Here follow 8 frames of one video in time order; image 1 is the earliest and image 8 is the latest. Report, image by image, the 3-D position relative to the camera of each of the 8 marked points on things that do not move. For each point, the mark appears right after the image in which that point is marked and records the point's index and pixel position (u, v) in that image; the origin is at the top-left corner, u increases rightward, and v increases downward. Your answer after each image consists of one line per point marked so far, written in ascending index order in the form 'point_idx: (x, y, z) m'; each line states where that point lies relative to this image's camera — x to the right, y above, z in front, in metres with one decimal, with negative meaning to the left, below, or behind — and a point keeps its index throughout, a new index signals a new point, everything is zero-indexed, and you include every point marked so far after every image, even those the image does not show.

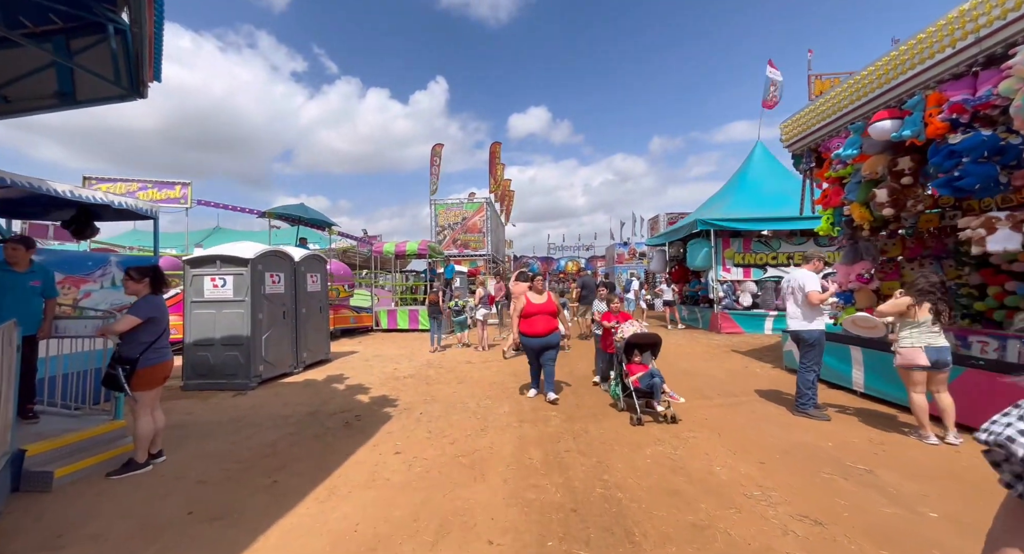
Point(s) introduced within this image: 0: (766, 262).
0: (+7.9, +0.5, +13.4) m
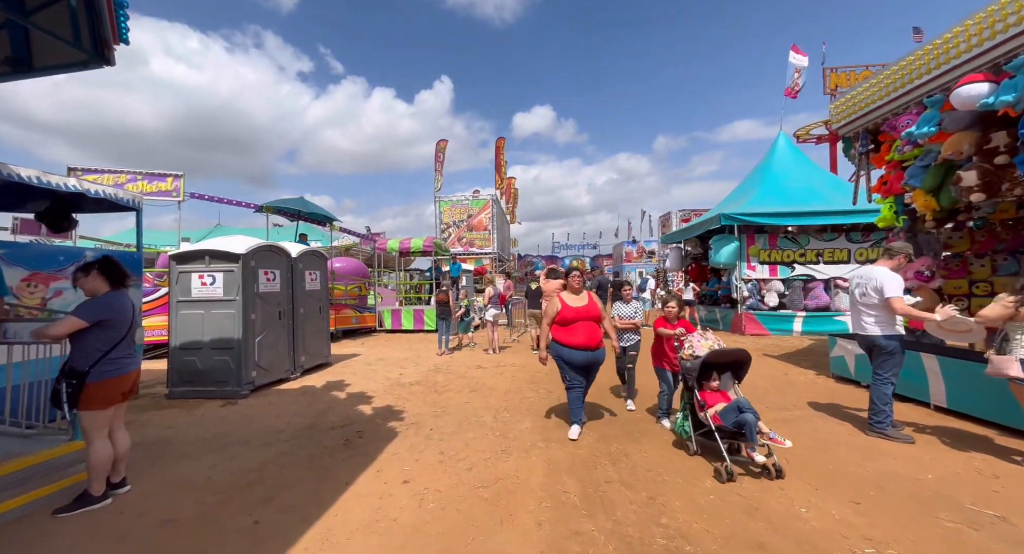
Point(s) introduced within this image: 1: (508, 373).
0: (+8.2, +0.5, +12.6) m
1: (-0.1, -1.7, +7.6) m
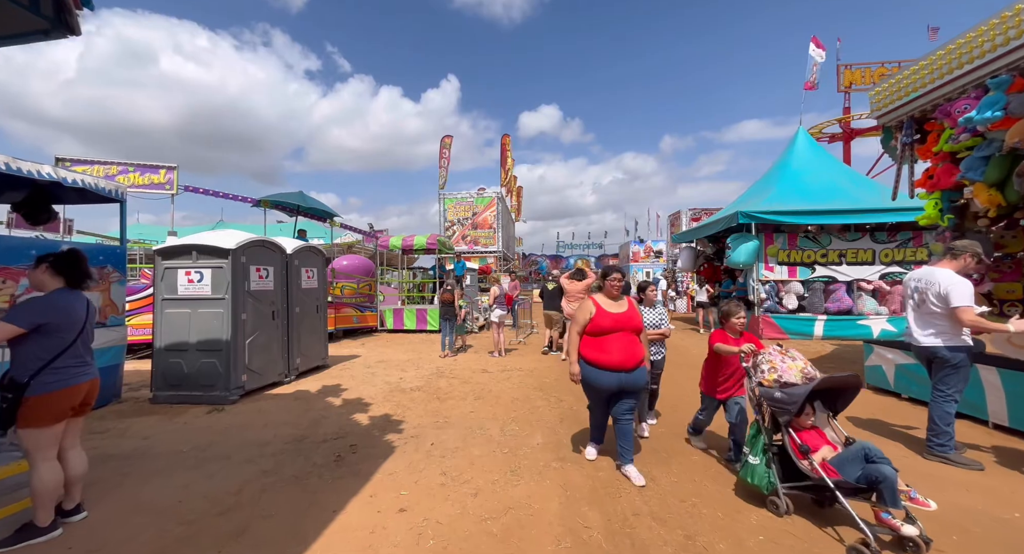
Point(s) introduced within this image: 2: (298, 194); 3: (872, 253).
0: (+8.4, +0.5, +12.1) m
1: (0.0, -1.7, +7.2) m
2: (-5.0, +1.9, +10.1) m
3: (+9.7, +0.6, +11.9) m
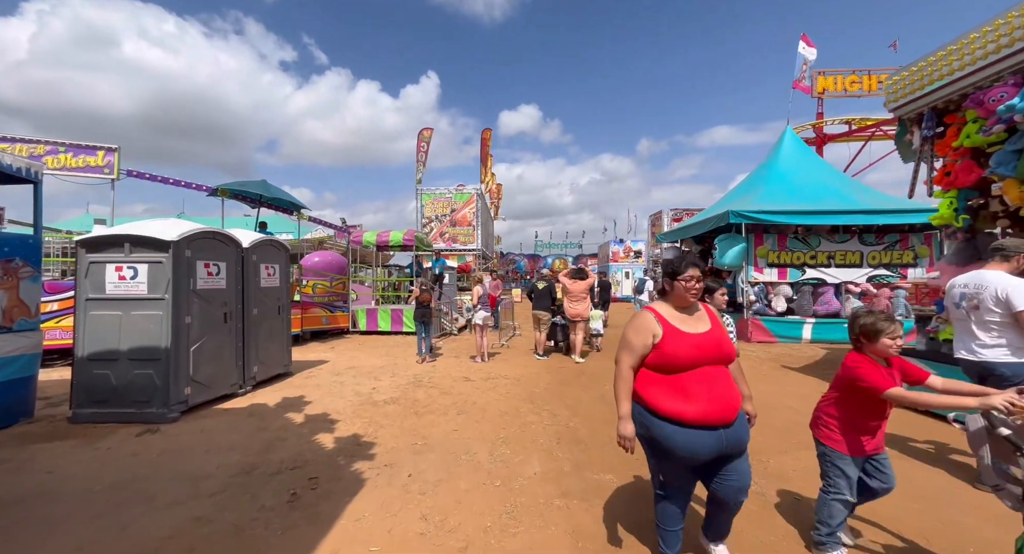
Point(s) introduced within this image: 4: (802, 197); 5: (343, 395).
0: (+7.9, +0.4, +11.9) m
1: (-0.2, -1.7, +6.6) m
2: (-5.3, +2.0, +9.2) m
3: (+9.3, +0.6, +11.7) m
4: (+8.0, +2.2, +12.1) m
5: (-2.4, -1.6, +6.1) m
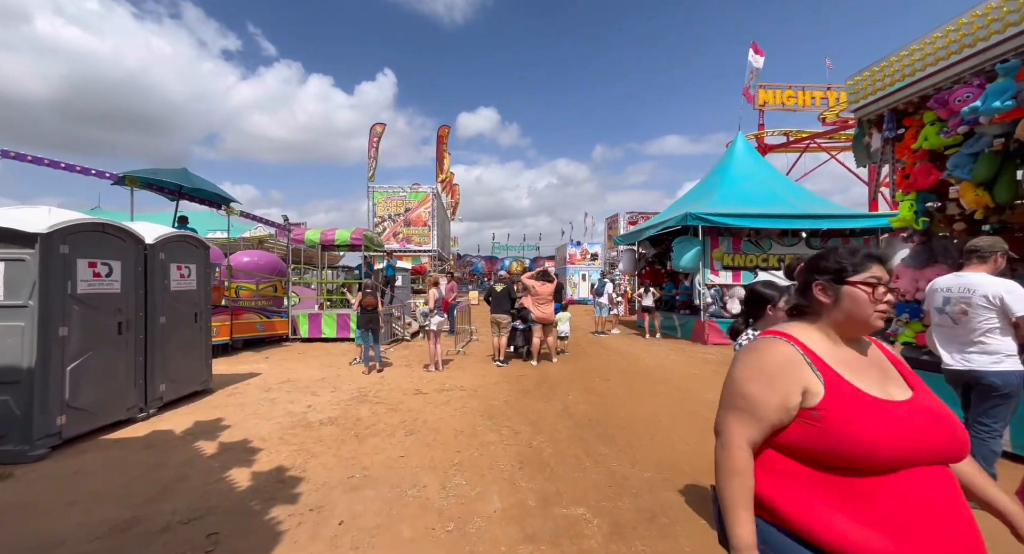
0: (+6.8, +0.3, +12.1) m
1: (-0.8, -1.7, +6.0) m
2: (-6.1, +2.0, +8.1) m
3: (+8.1, +0.5, +12.0) m
4: (+6.8, +2.1, +12.3) m
5: (-2.9, -1.7, +5.3) m
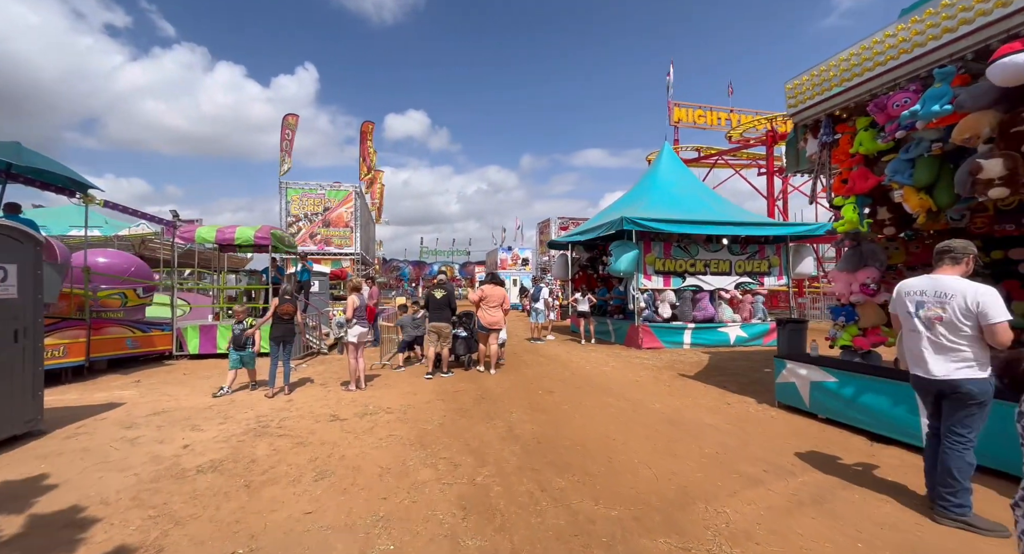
0: (+4.9, +0.2, +12.3) m
1: (-1.5, -1.8, +5.0) m
2: (-7.2, +1.9, +6.3) m
3: (+6.3, +0.4, +12.5) m
4: (+4.9, +2.0, +12.5) m
5: (-3.5, -1.7, +4.0) m
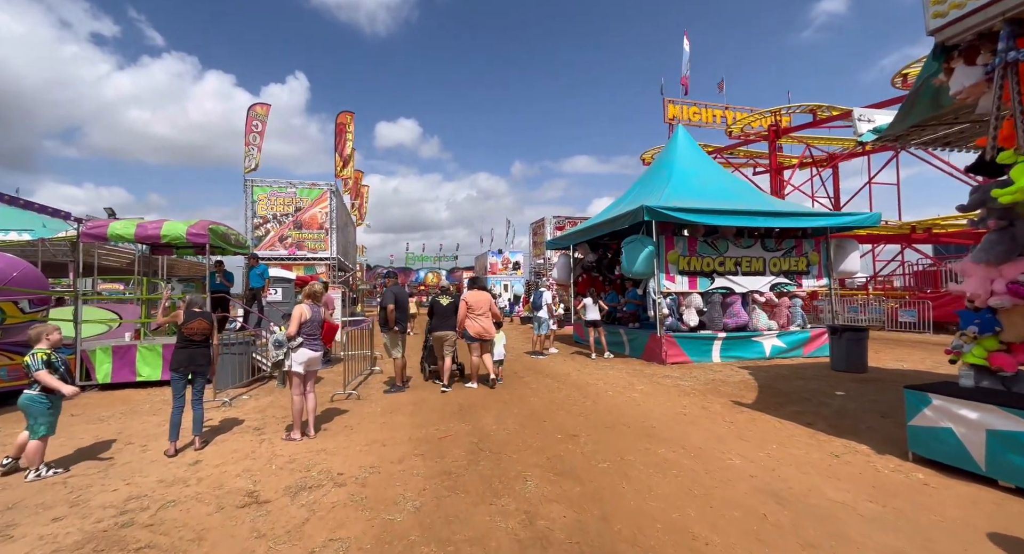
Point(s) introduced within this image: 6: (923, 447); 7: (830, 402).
0: (+4.8, +0.2, +10.5) m
1: (-1.4, -1.8, +3.0) m
2: (-7.1, +1.8, +4.2) m
3: (+6.2, +0.4, +10.8) m
4: (+4.9, +2.0, +10.8) m
5: (-3.3, -1.7, +2.0) m
6: (+3.7, -1.5, +3.9) m
7: (+4.6, -1.8, +6.2) m
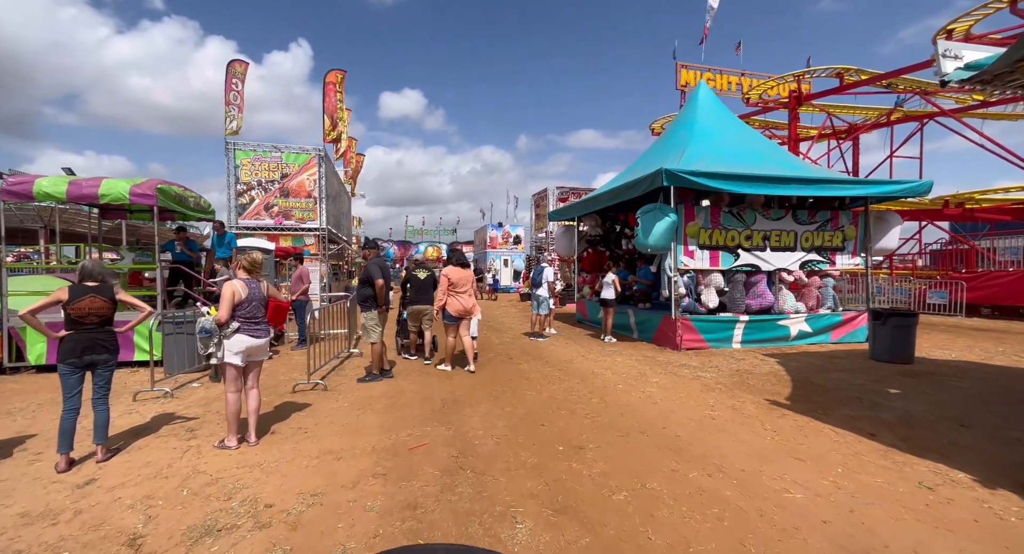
0: (+4.8, +0.7, +9.3) m
1: (-1.5, -1.6, +2.0) m
2: (-7.1, +2.1, +3.0) m
3: (+6.2, +0.9, +9.6) m
4: (+4.8, +2.5, +9.5) m
5: (-3.5, -1.6, +1.0) m
6: (+3.6, -1.4, +2.9) m
7: (+4.5, -1.5, +5.2) m
